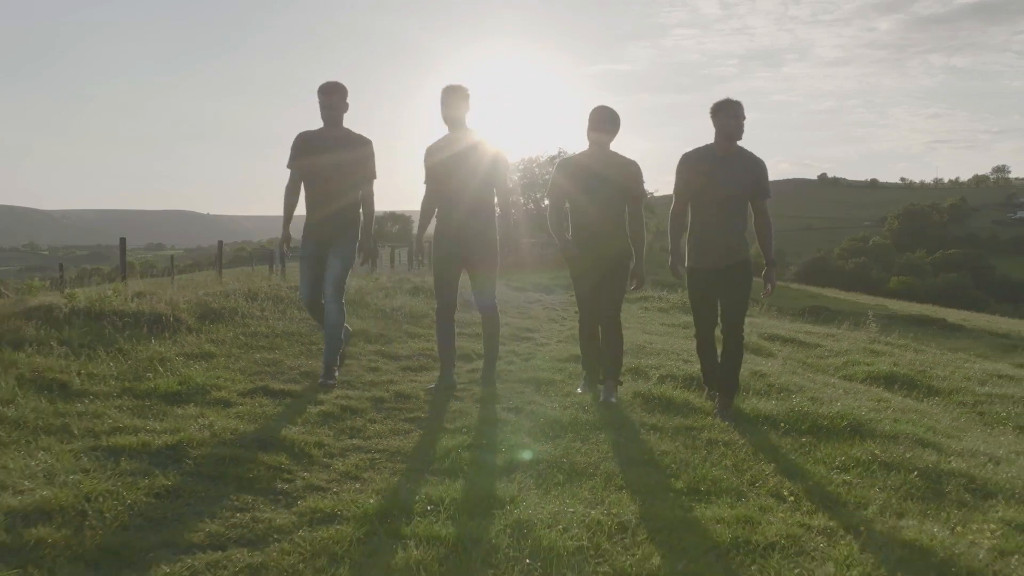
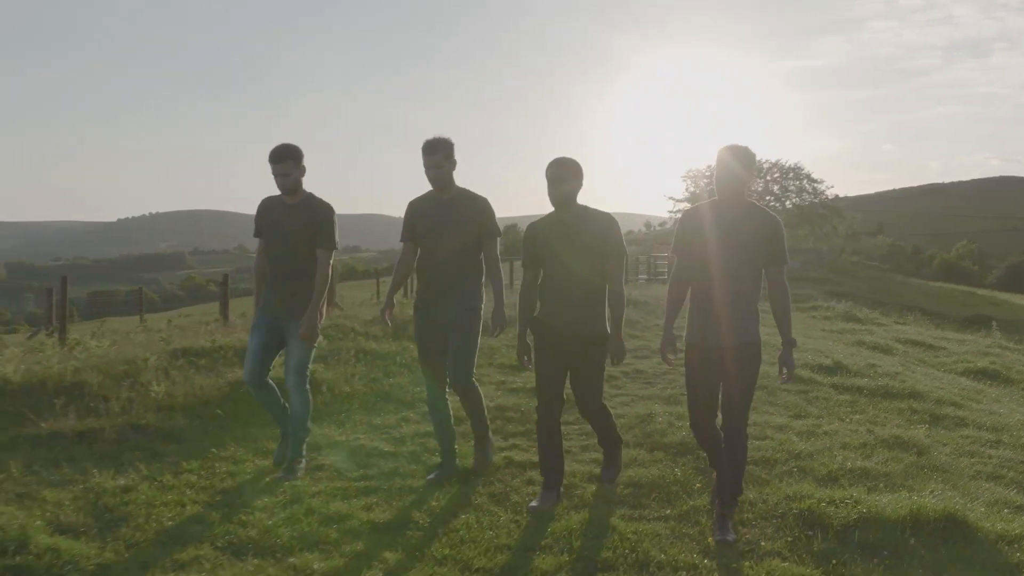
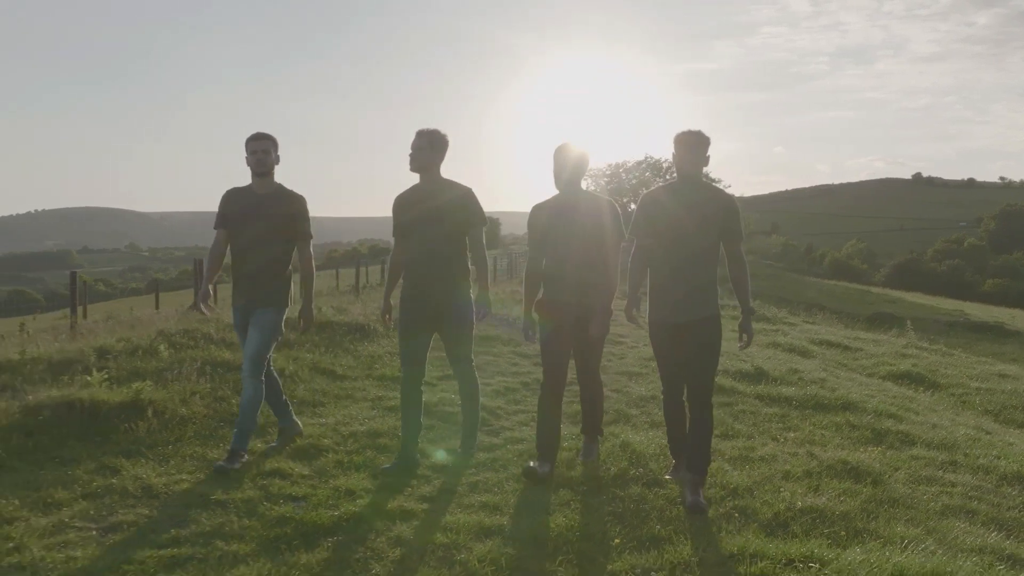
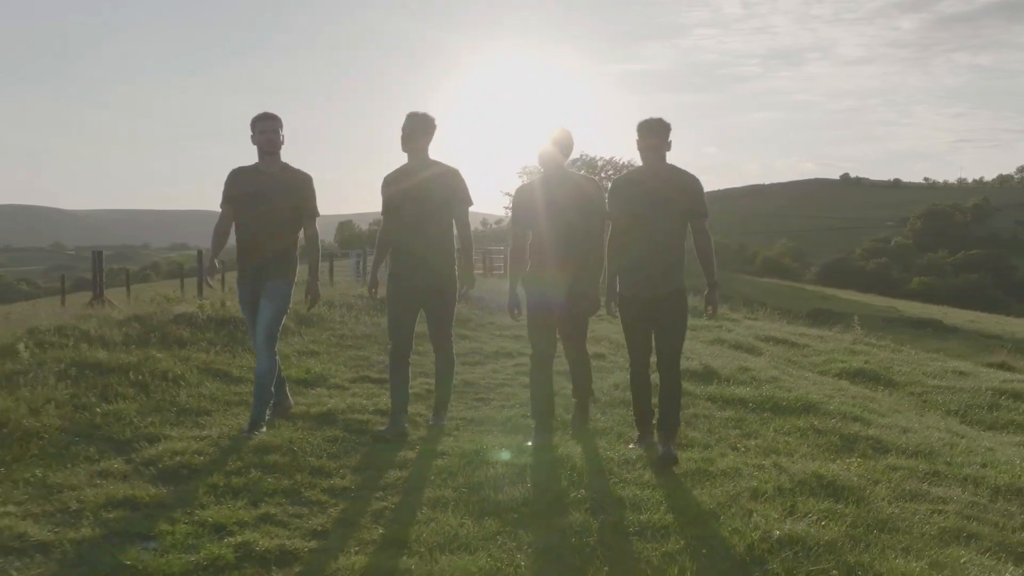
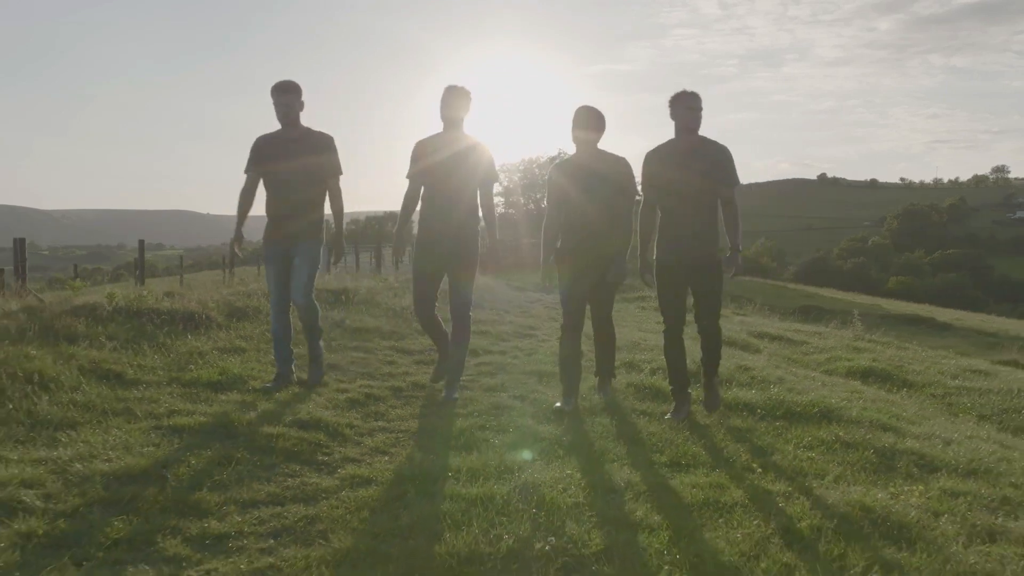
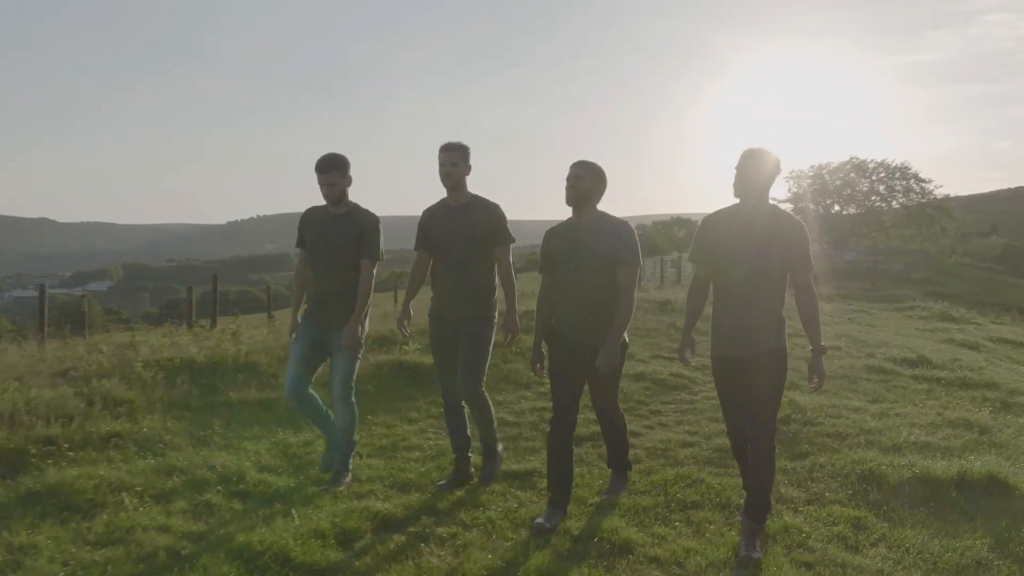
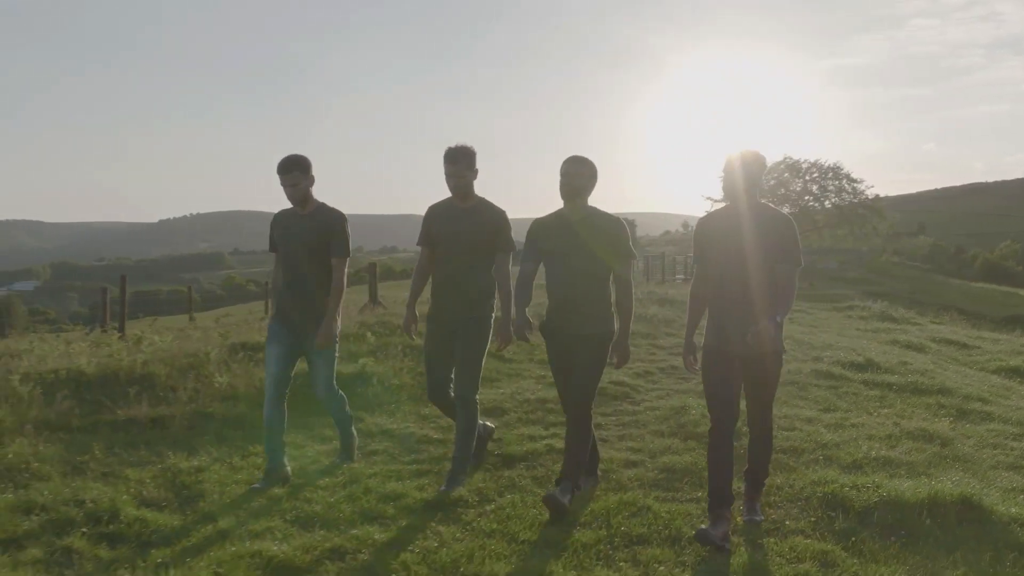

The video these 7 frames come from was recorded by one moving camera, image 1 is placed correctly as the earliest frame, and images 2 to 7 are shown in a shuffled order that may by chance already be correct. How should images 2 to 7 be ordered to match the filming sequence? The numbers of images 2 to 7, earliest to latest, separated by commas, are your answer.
5, 4, 3, 2, 7, 6
